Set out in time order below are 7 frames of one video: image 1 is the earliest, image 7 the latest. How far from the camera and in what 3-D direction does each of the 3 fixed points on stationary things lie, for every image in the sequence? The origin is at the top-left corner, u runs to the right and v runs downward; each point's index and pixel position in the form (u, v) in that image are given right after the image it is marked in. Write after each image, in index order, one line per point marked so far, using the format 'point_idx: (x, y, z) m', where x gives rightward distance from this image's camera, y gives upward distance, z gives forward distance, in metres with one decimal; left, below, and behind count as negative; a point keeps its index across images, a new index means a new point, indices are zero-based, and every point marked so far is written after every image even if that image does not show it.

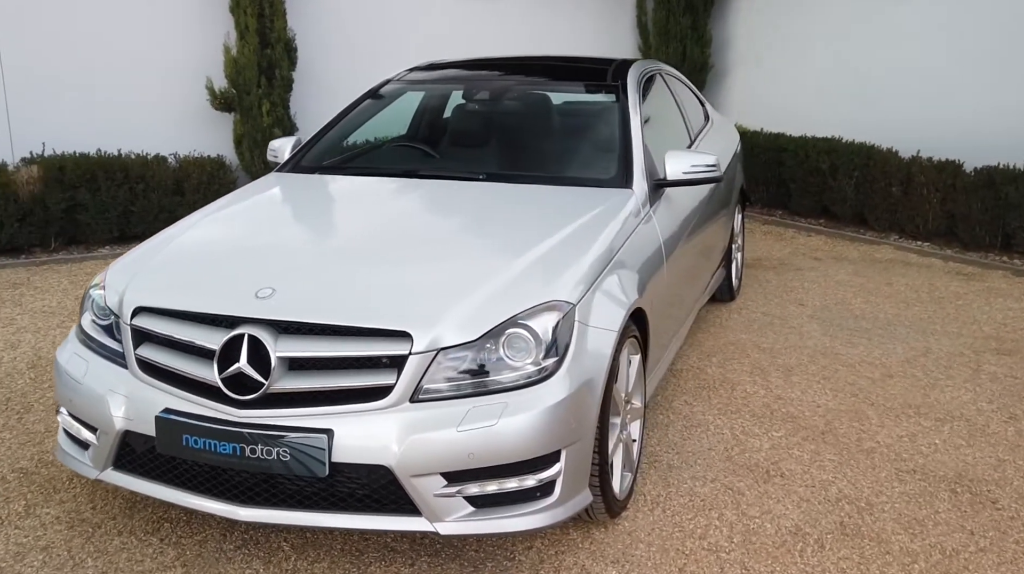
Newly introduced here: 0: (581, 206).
0: (+0.2, +0.3, +3.2) m
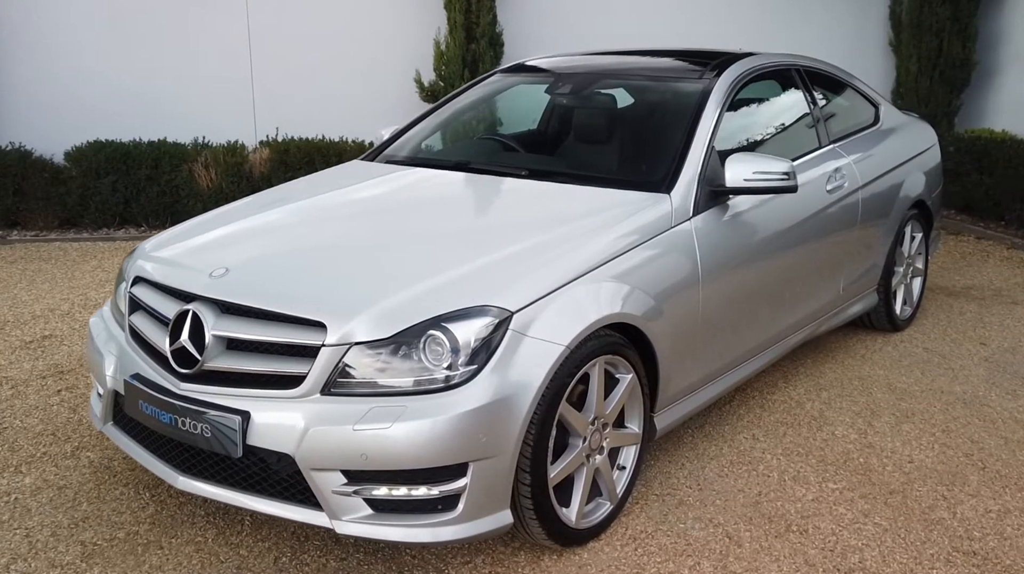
0: (+0.3, +0.3, +3.0) m
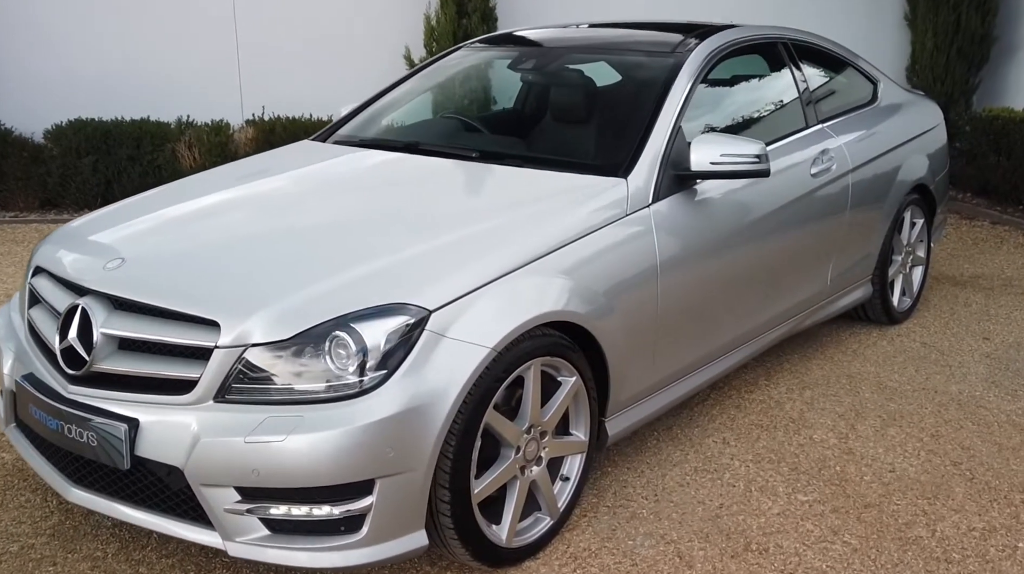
0: (+0.1, +0.3, +2.8) m
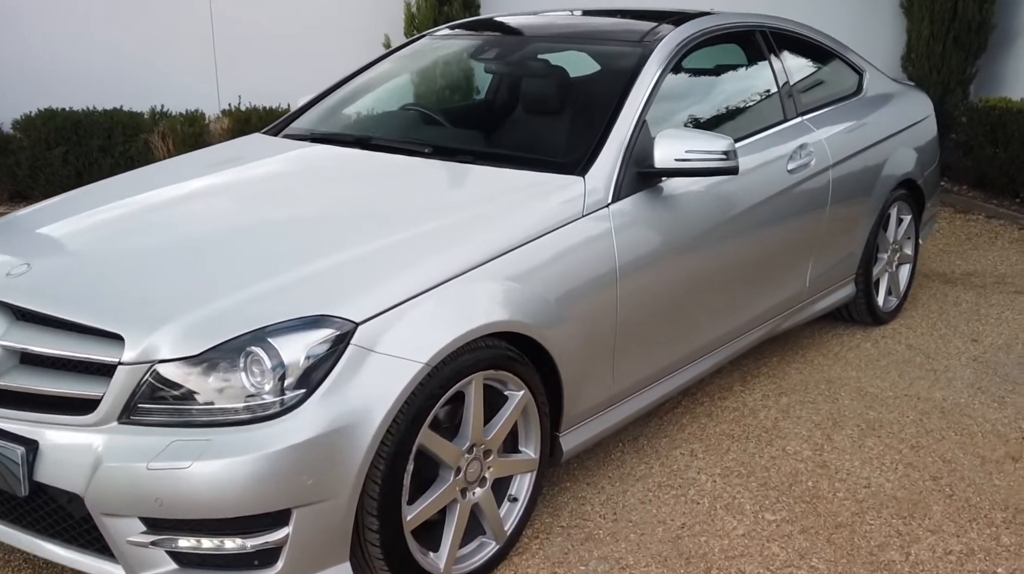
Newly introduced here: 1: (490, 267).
0: (0.0, +0.3, +2.6) m
1: (0.0, +0.1, +2.3) m
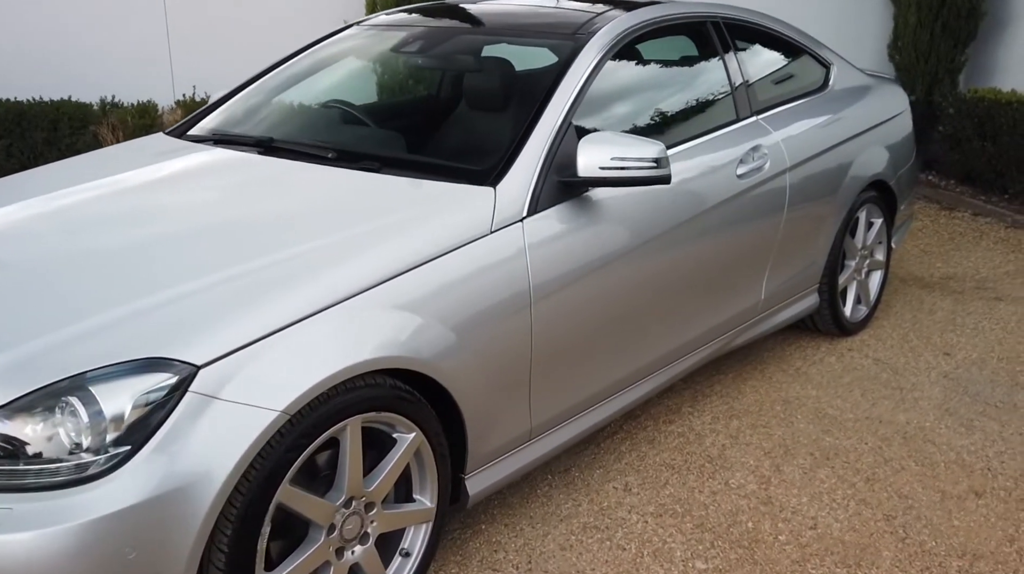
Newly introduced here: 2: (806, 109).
0: (-0.3, +0.2, +2.3) m
1: (-0.3, 0.0, +2.1) m
2: (+1.3, +0.8, +3.8) m
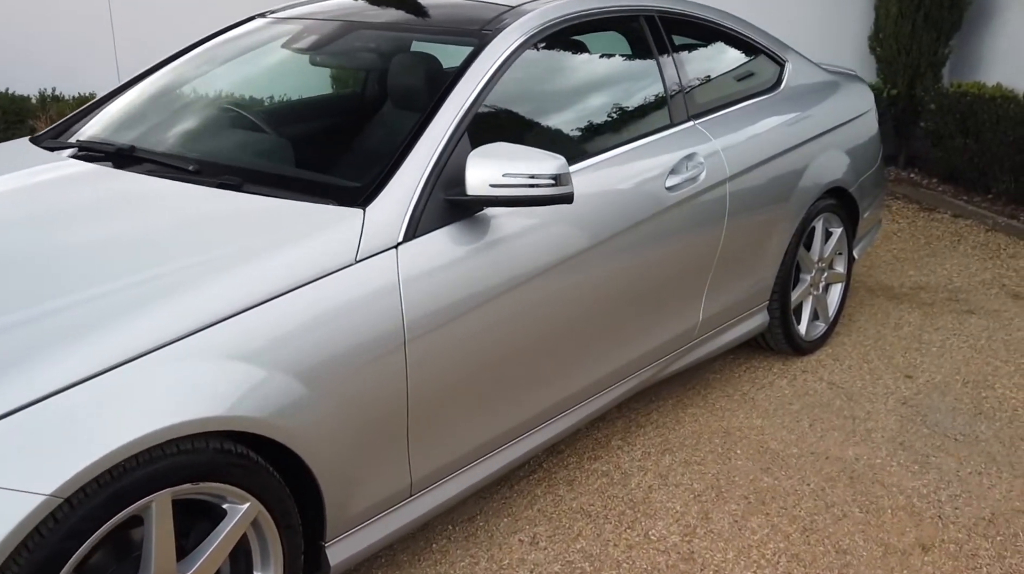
0: (-0.6, +0.1, +2.0) m
1: (-0.6, -0.1, +1.7) m
2: (+1.0, +0.7, +3.5) m
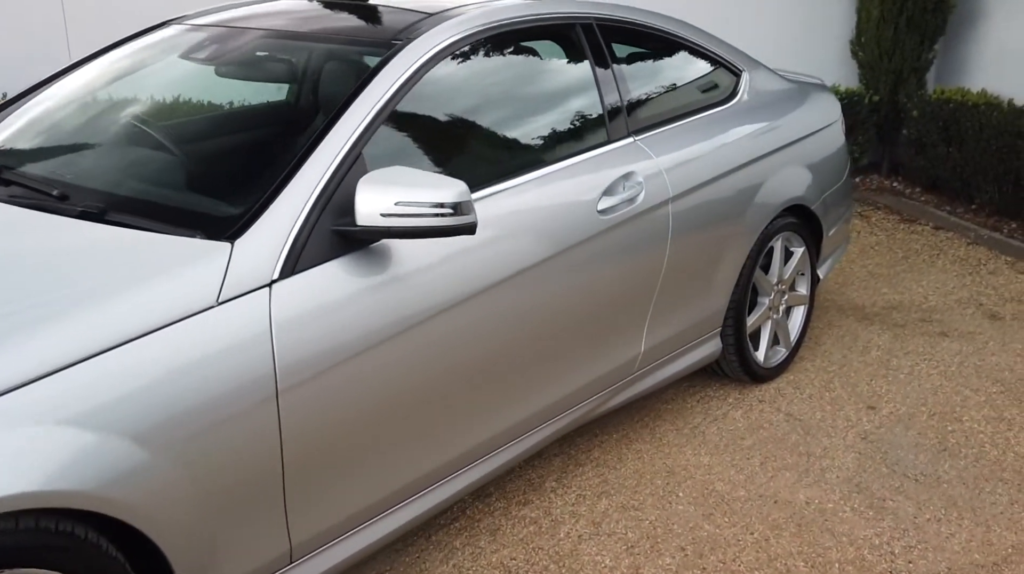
0: (-0.8, 0.0, +1.8) m
1: (-0.9, -0.2, +1.5) m
2: (+0.8, +0.6, +3.3) m
